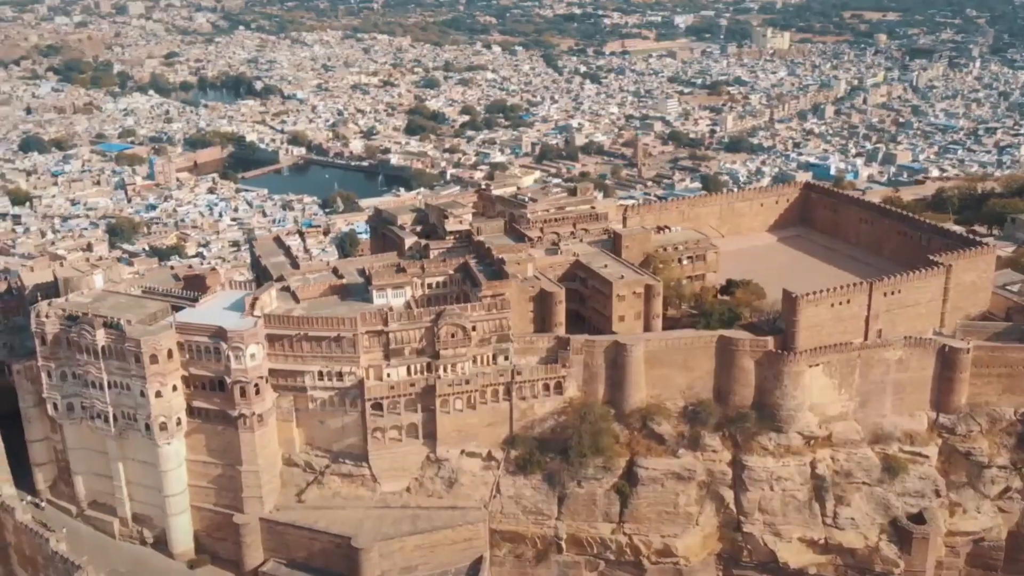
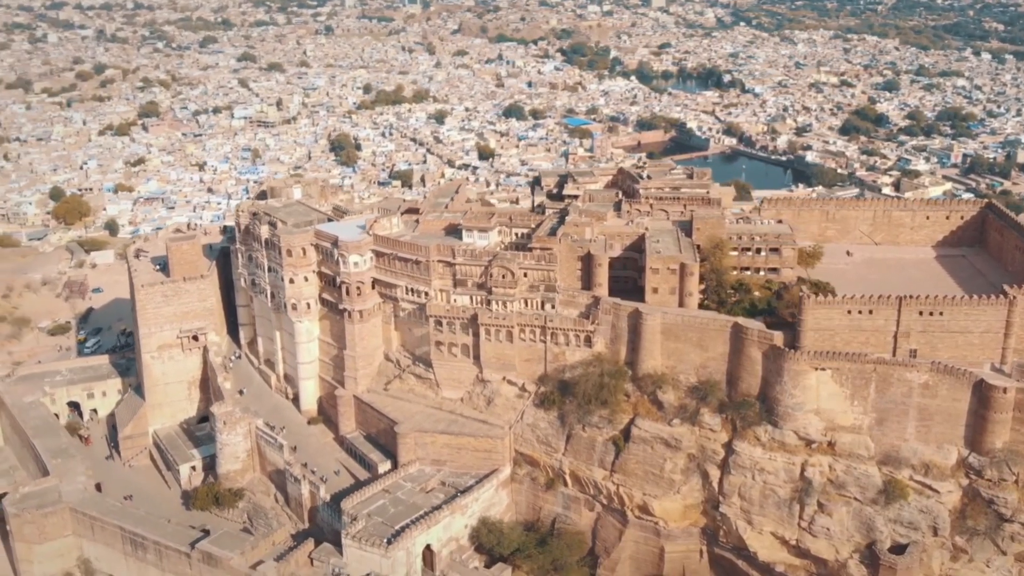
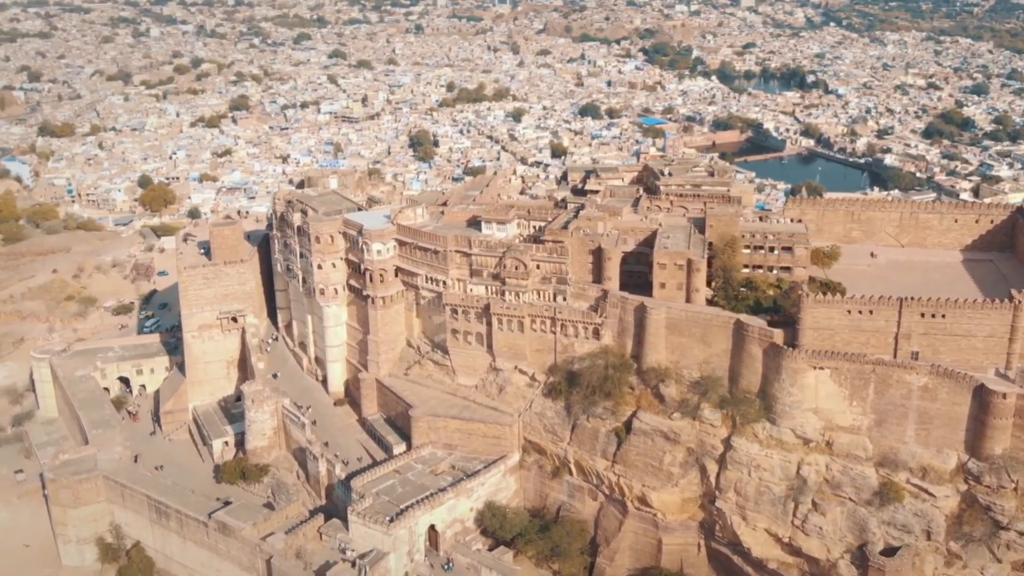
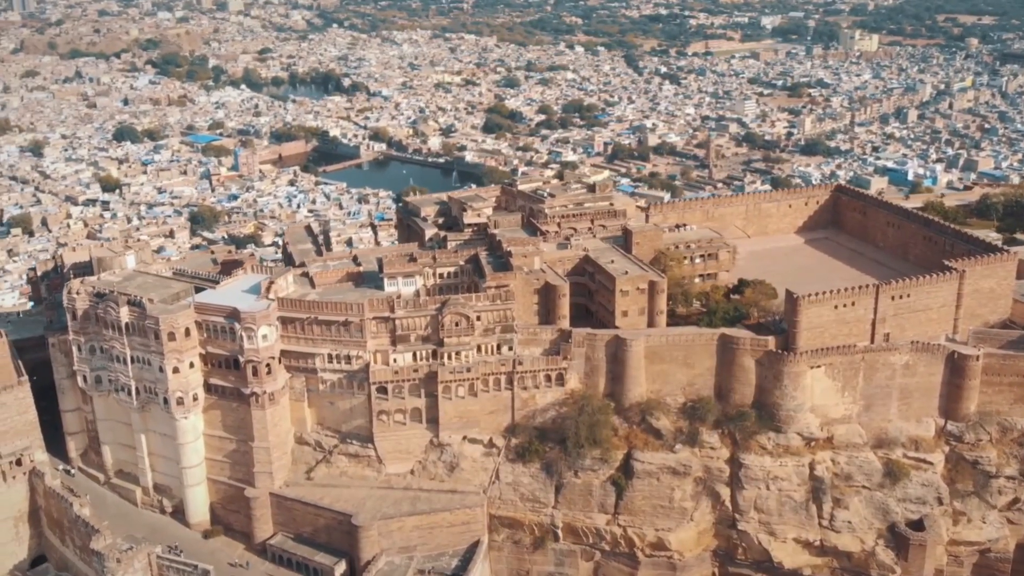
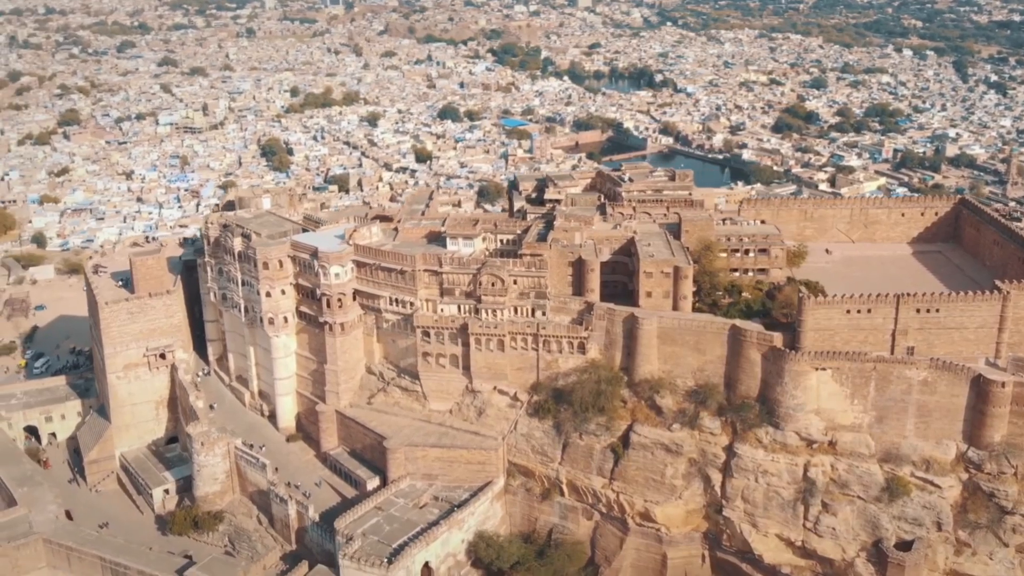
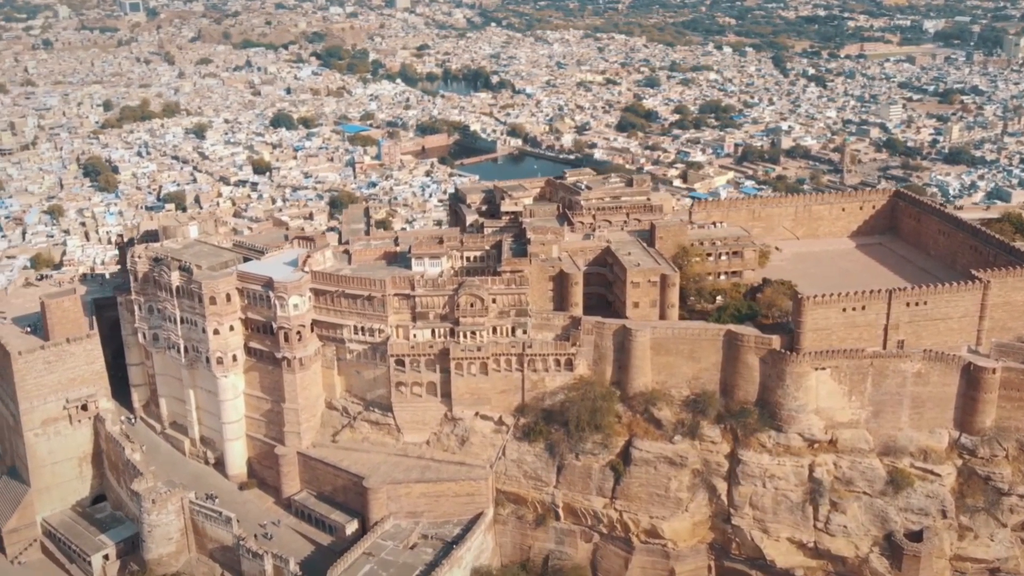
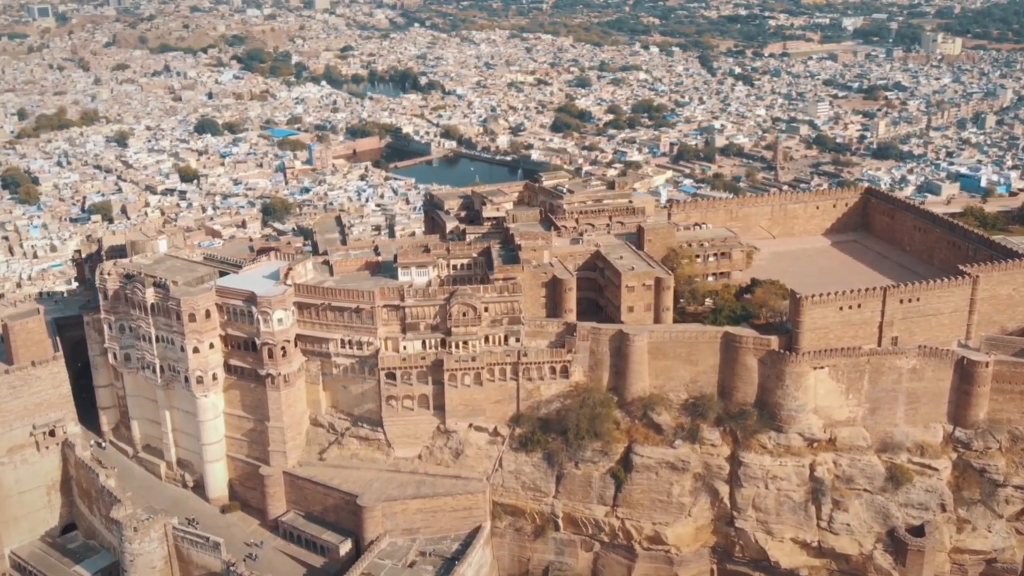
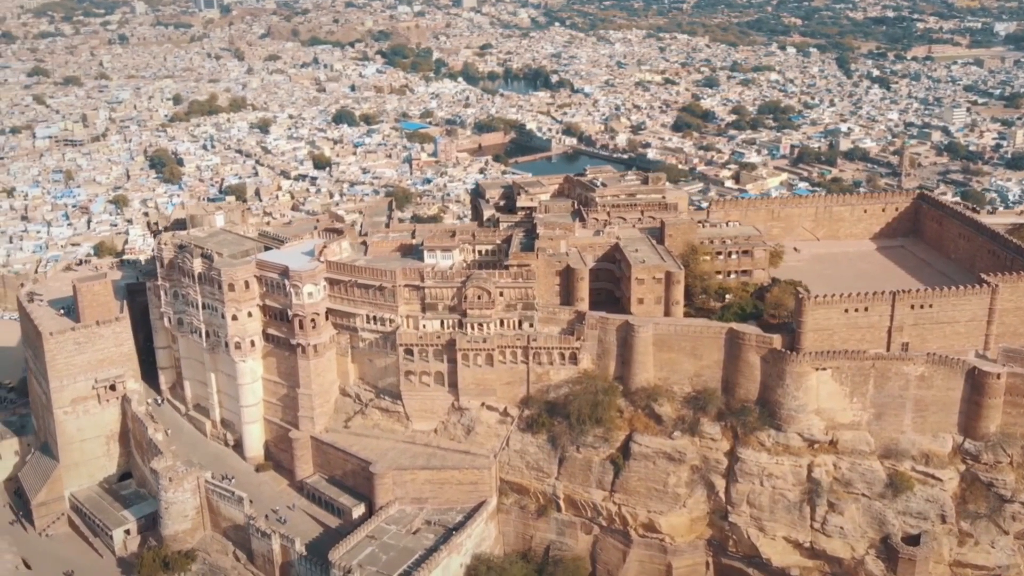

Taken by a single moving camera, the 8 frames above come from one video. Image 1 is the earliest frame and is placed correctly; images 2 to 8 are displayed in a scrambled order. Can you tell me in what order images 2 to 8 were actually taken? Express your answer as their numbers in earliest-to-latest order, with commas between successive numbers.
4, 7, 6, 8, 5, 2, 3
